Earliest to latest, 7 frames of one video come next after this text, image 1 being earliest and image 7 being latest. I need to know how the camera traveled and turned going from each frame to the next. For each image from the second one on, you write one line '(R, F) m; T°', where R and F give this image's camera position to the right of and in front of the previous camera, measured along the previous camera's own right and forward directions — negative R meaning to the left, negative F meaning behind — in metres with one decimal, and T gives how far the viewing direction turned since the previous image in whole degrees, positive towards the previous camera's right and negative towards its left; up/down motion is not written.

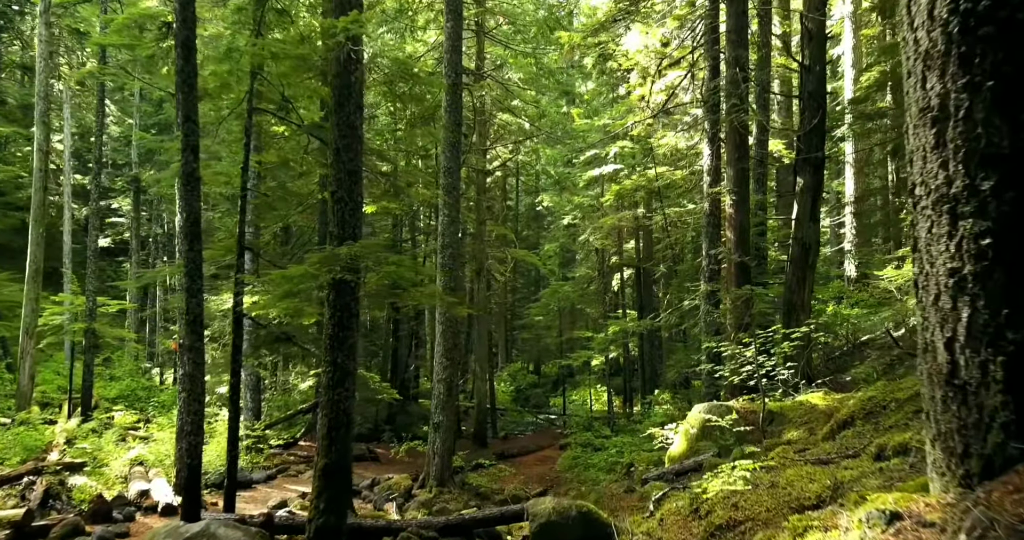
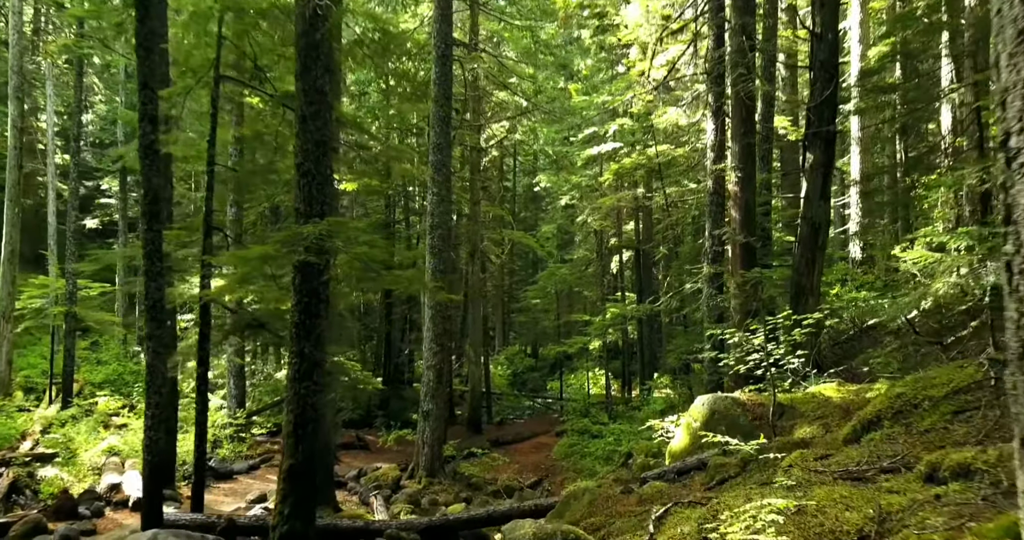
(+0.1, +0.6) m; 0°
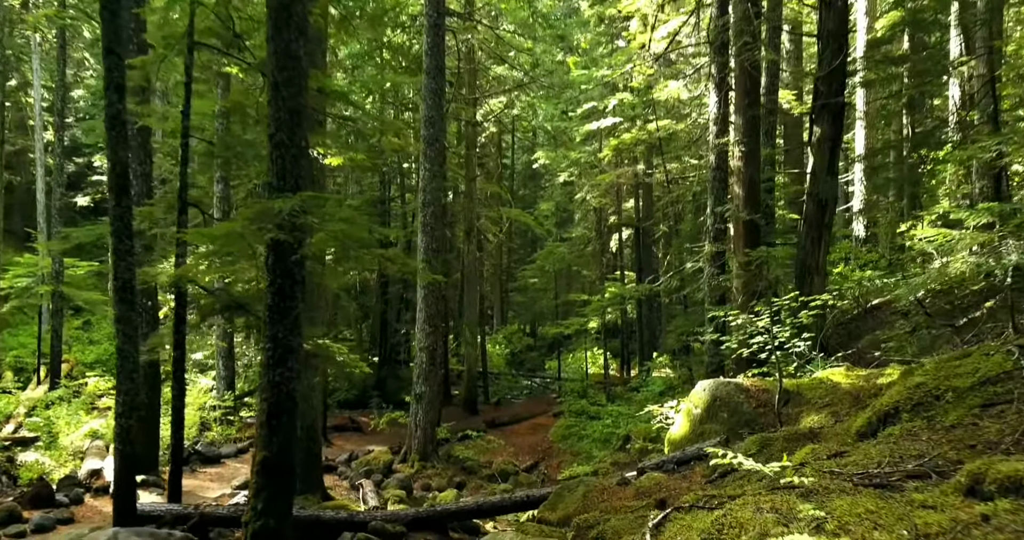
(+0.1, +0.4) m; 0°
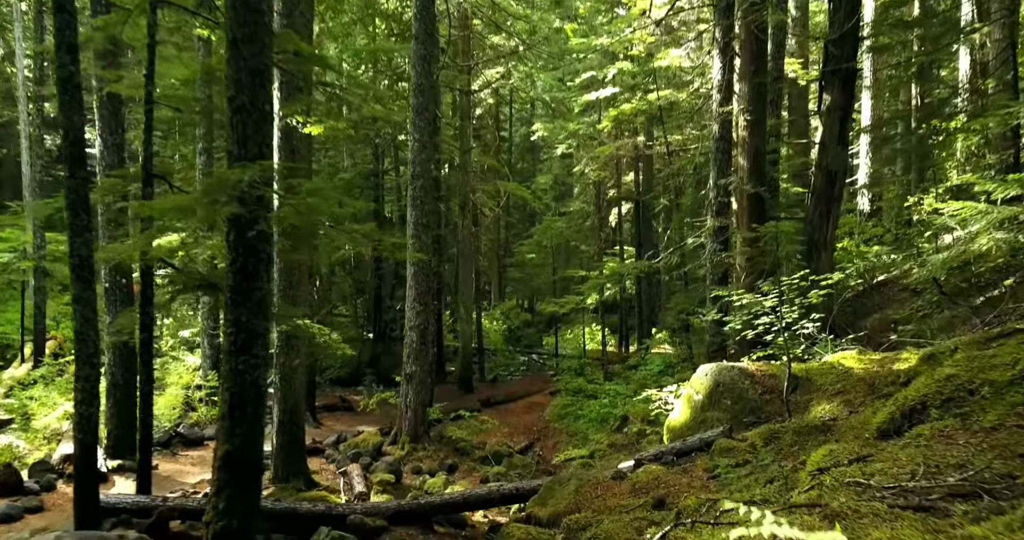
(+0.1, +0.5) m; 0°
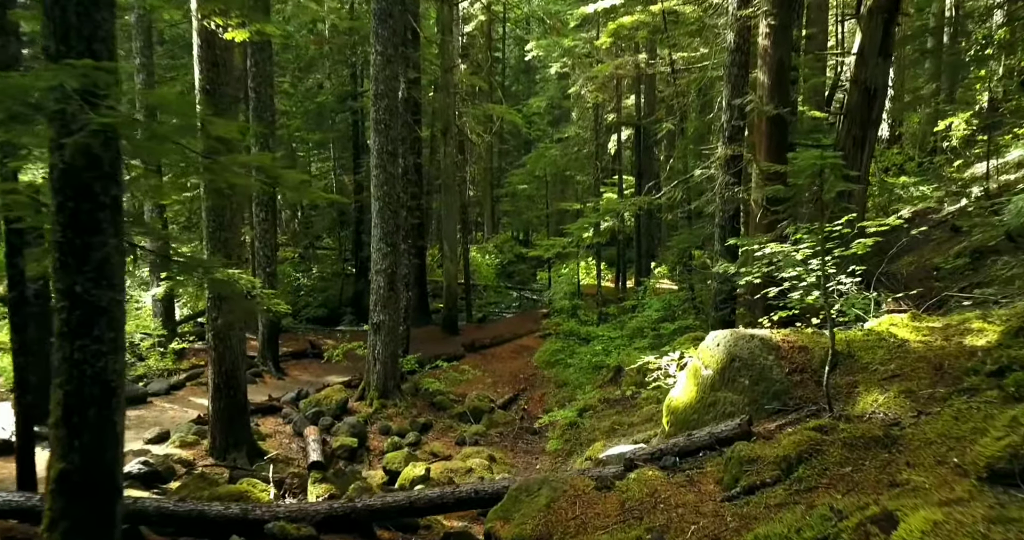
(+0.3, +1.4) m; 0°
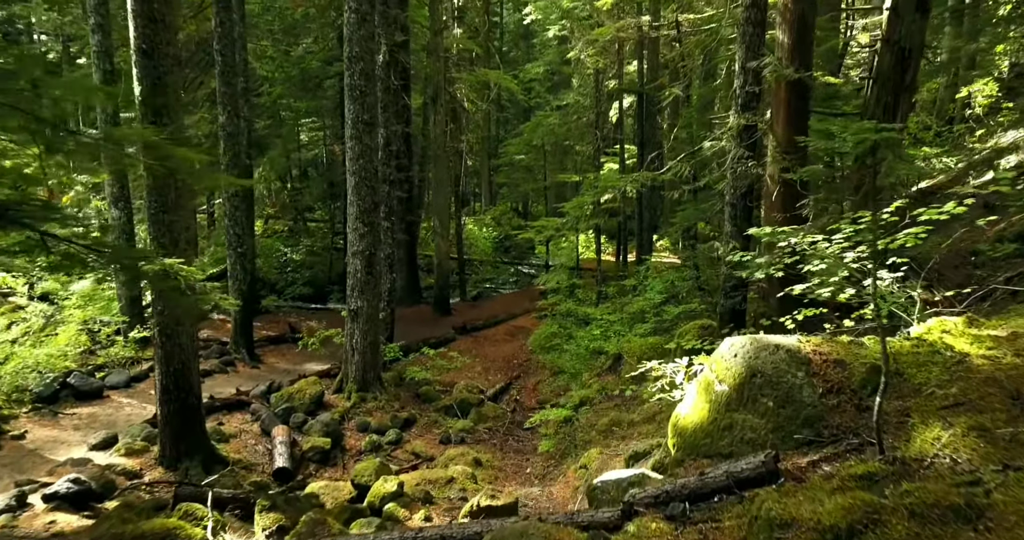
(+0.2, +0.9) m; 0°
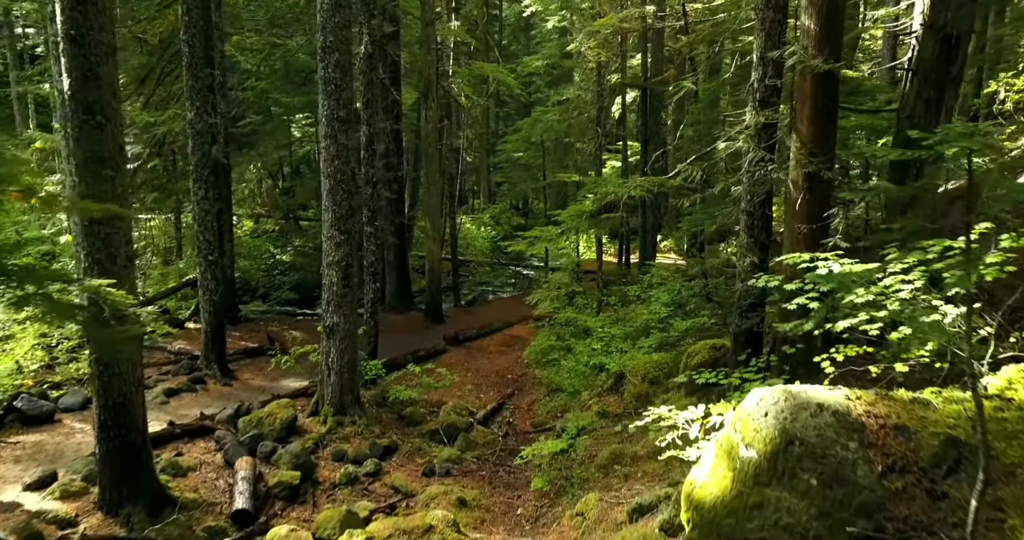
(+0.1, +0.9) m; 0°
